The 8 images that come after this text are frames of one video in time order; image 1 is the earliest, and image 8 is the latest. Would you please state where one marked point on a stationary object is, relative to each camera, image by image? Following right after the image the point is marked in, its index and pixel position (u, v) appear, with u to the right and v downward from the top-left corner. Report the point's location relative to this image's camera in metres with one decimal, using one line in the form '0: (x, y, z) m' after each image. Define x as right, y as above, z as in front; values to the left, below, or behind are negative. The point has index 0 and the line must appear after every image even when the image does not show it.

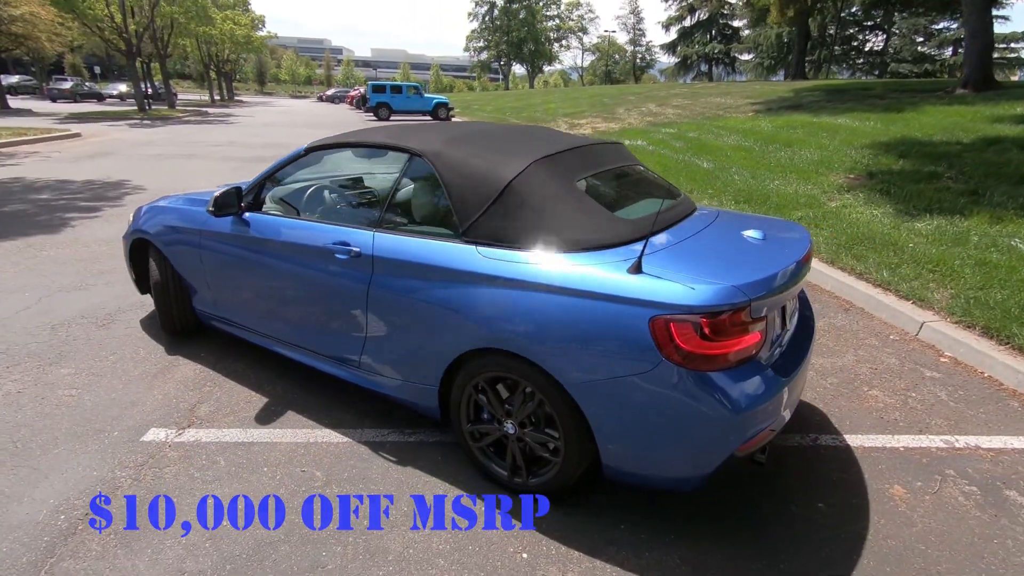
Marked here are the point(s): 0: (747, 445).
0: (+1.0, -0.7, +2.4) m
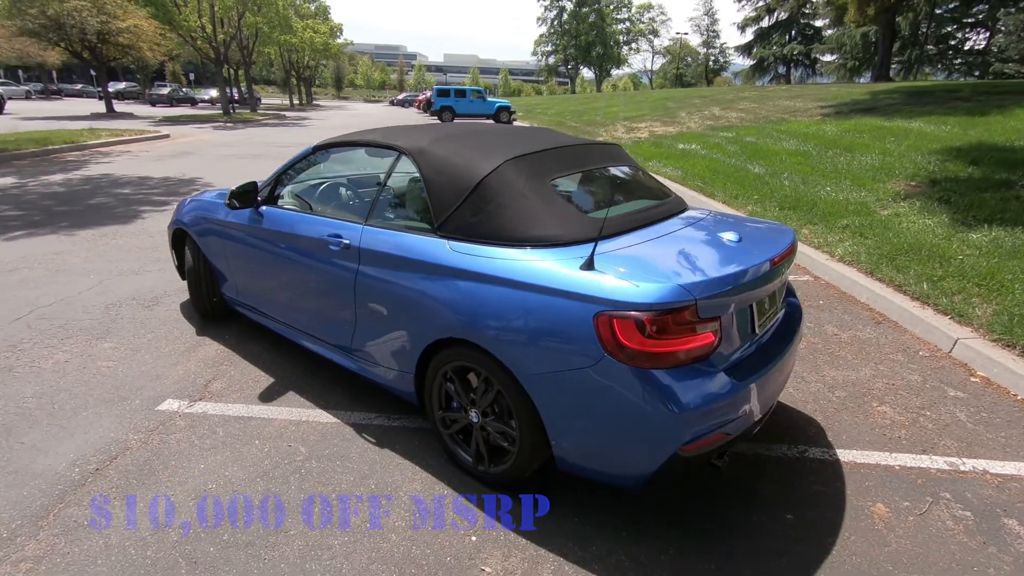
0: (+0.8, -0.7, +2.3) m
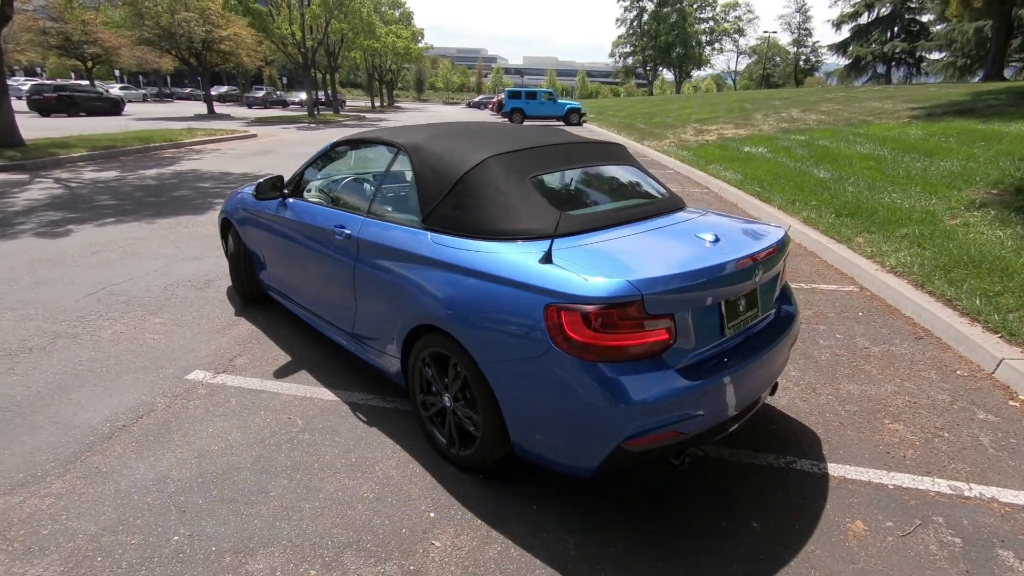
0: (+0.6, -0.7, +2.4) m
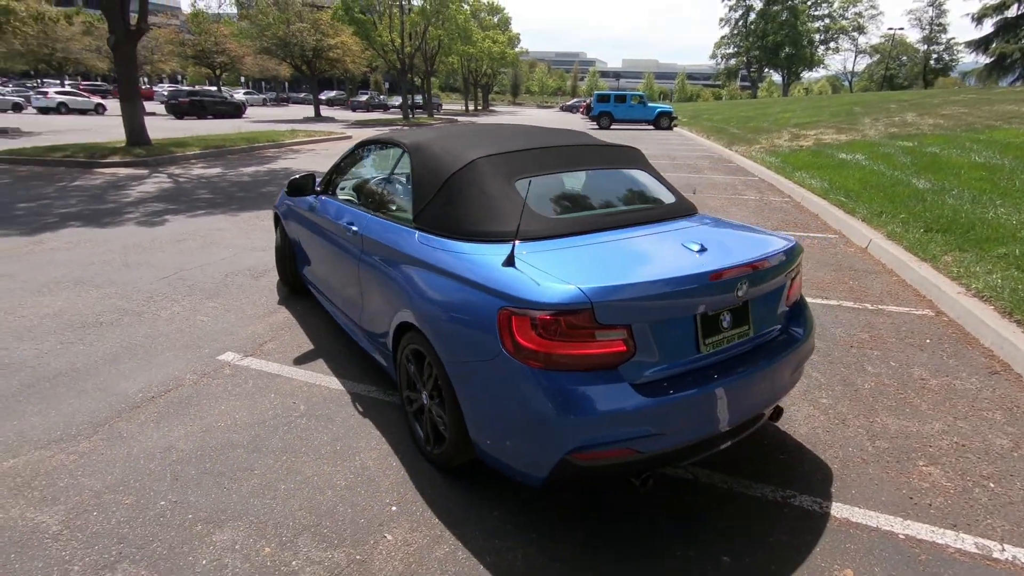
0: (+0.3, -0.7, +2.3) m
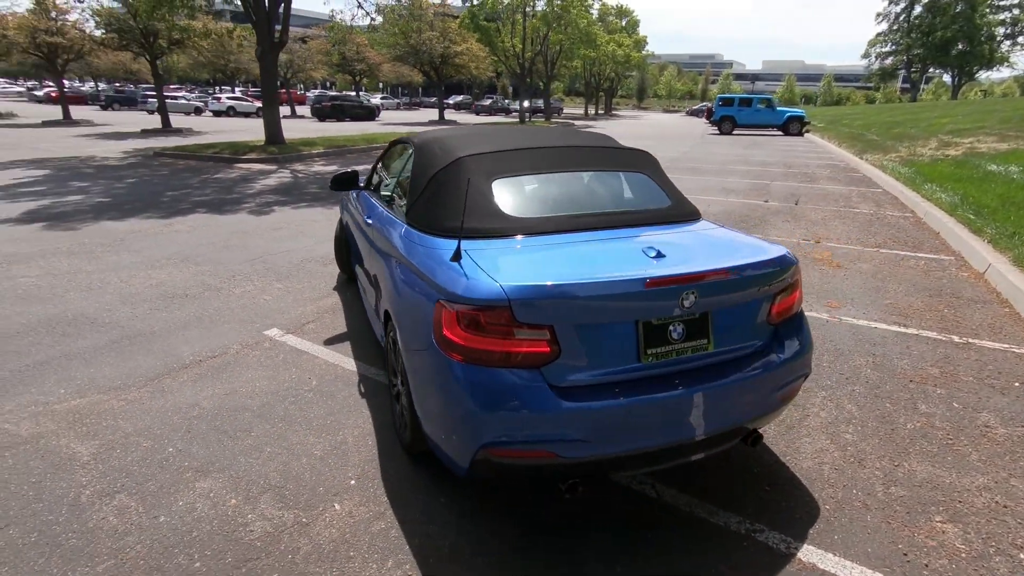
0: (0.0, -0.7, +2.3) m
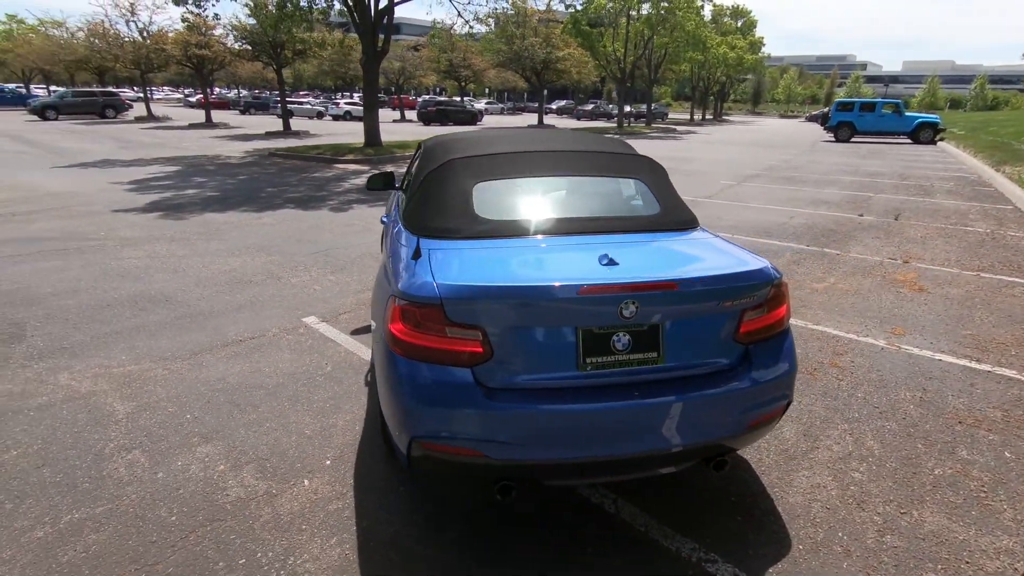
0: (-0.3, -0.7, +2.3) m
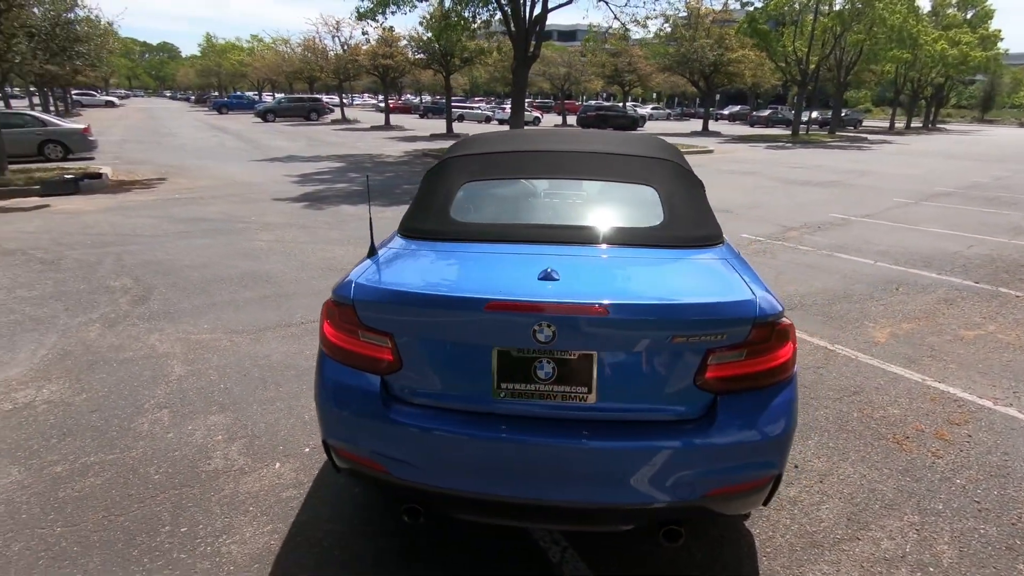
0: (-0.6, -0.7, +2.2) m
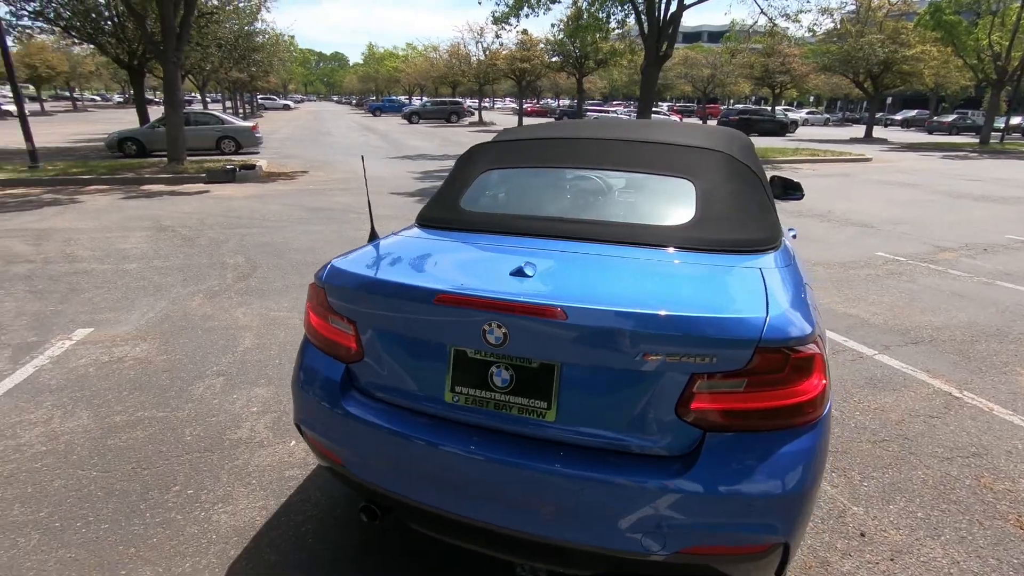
0: (-0.8, -0.6, +2.1) m
